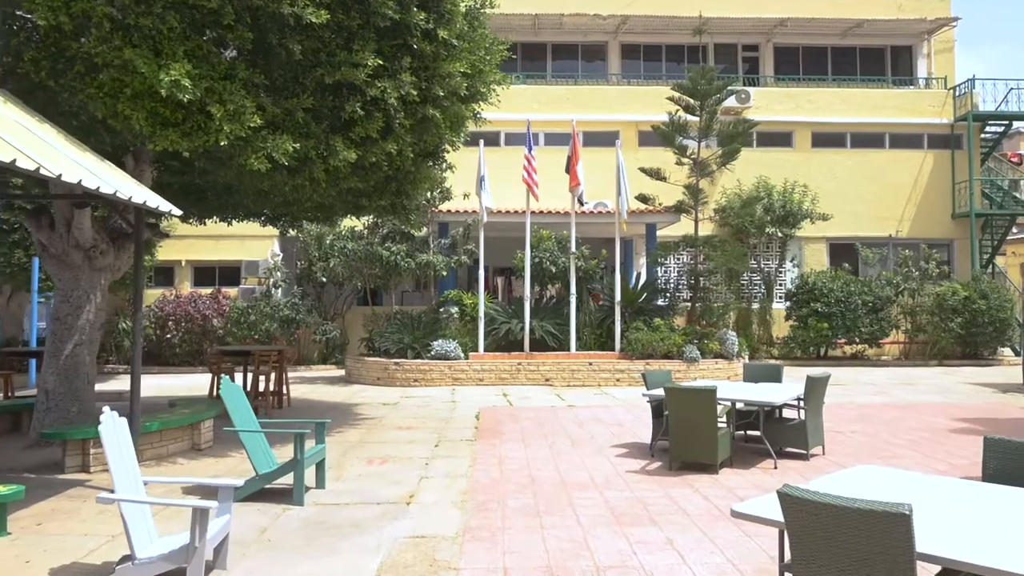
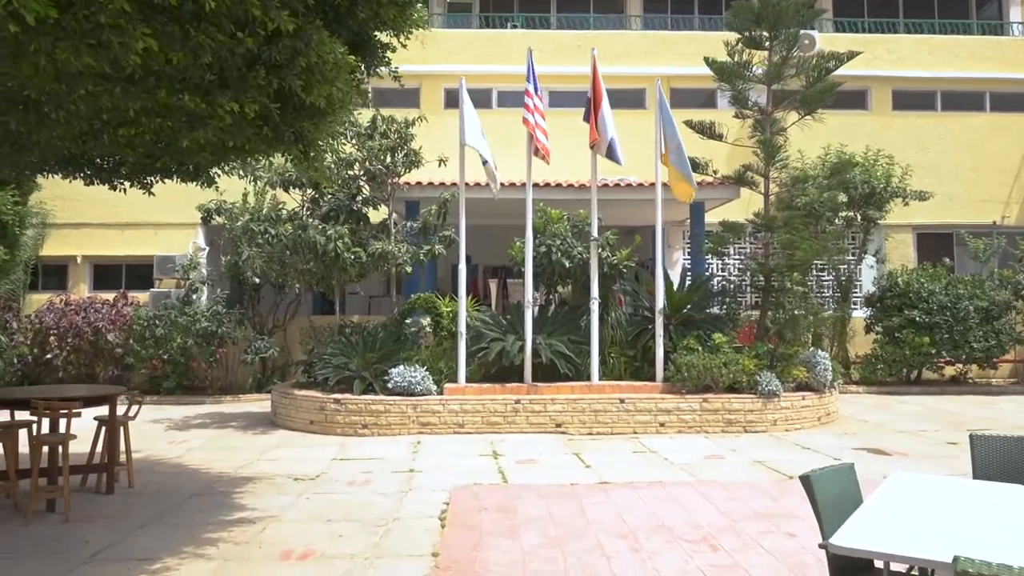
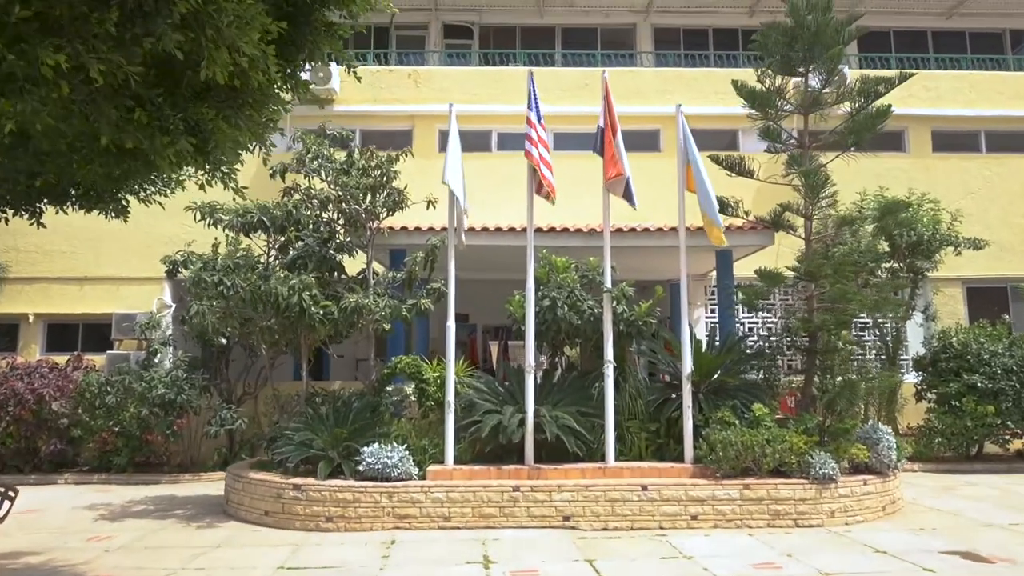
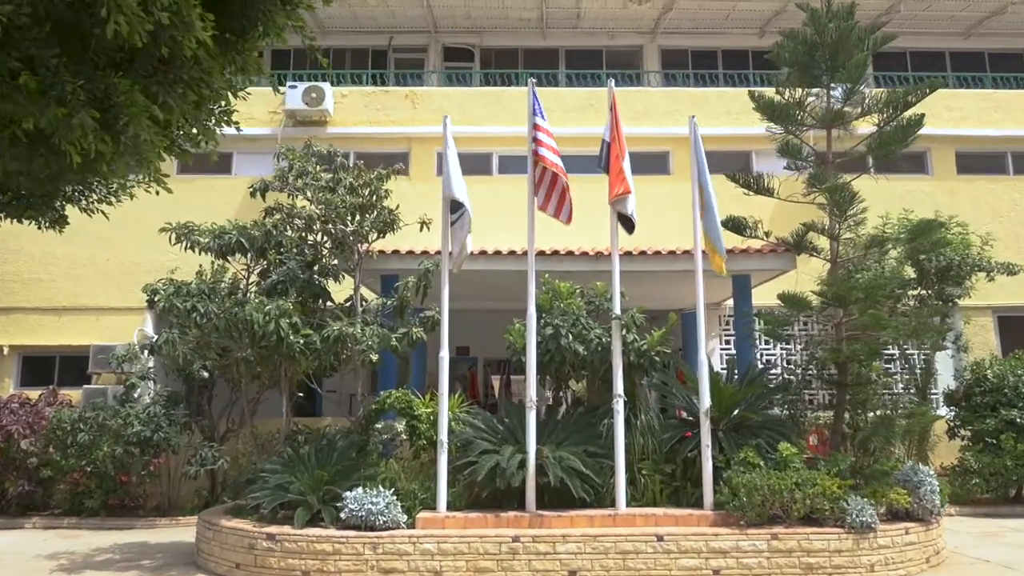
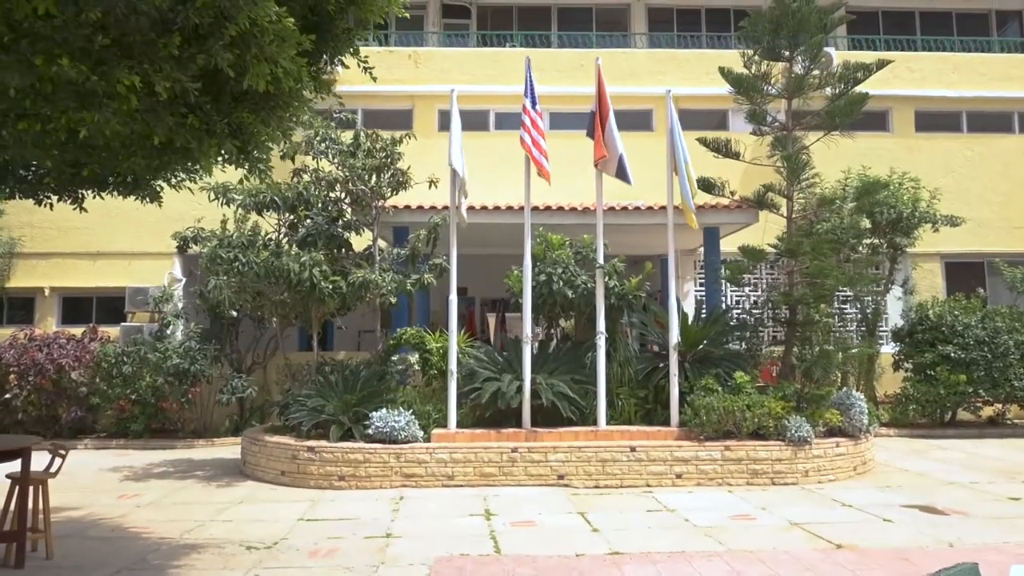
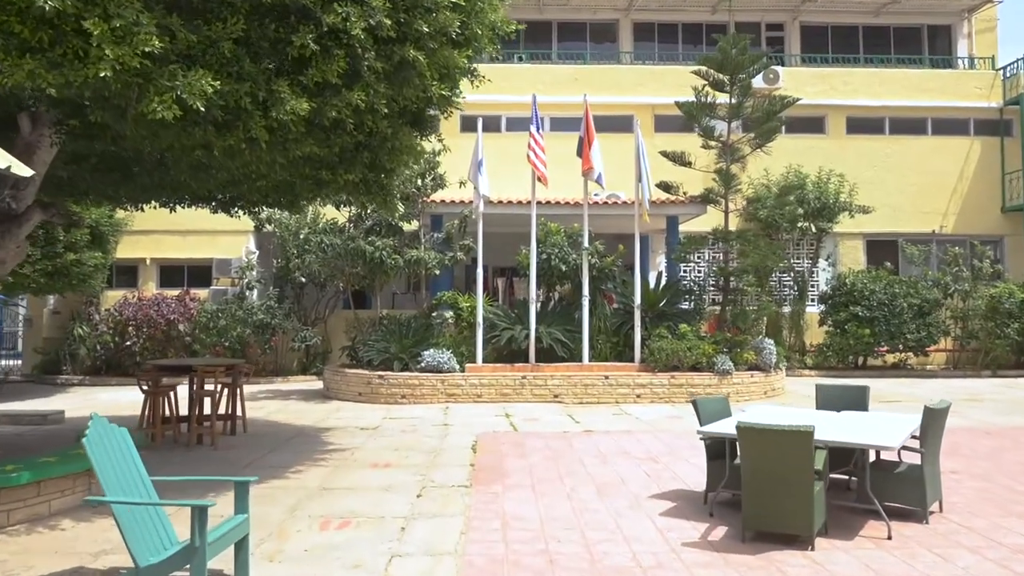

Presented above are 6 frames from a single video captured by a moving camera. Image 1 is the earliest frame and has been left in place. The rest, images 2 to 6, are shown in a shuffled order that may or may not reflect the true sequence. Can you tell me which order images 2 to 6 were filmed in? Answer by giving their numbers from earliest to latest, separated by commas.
6, 2, 5, 3, 4
